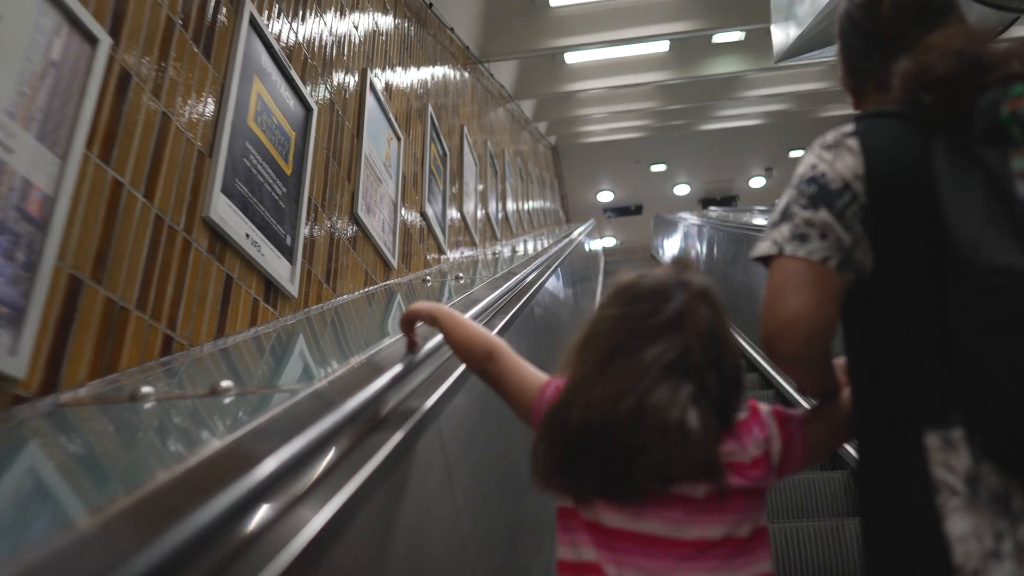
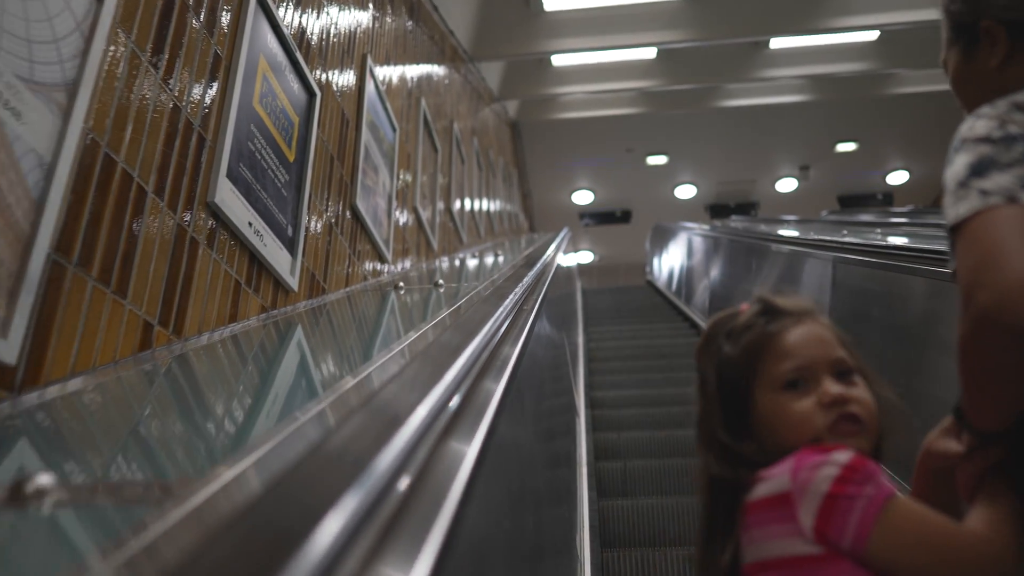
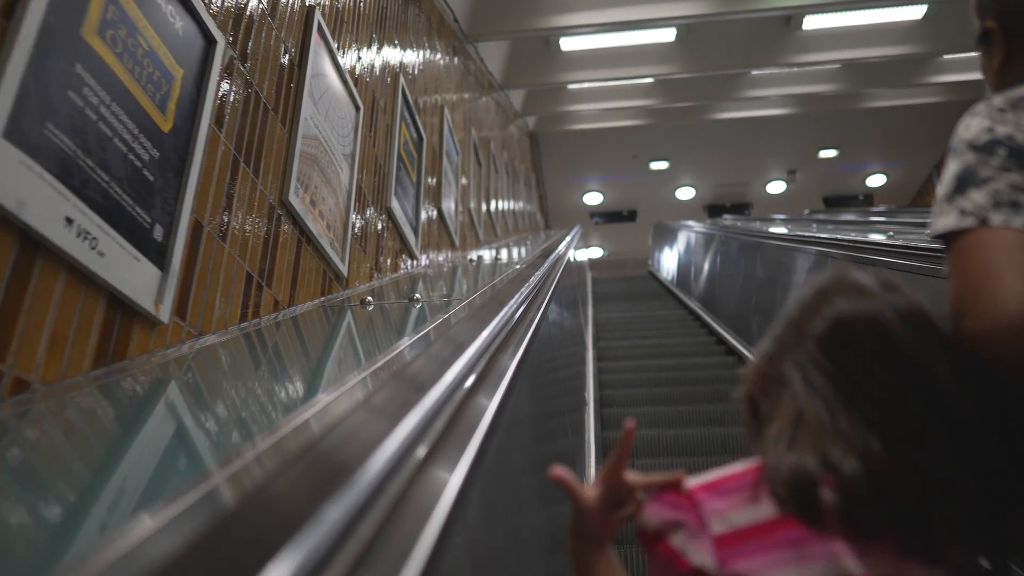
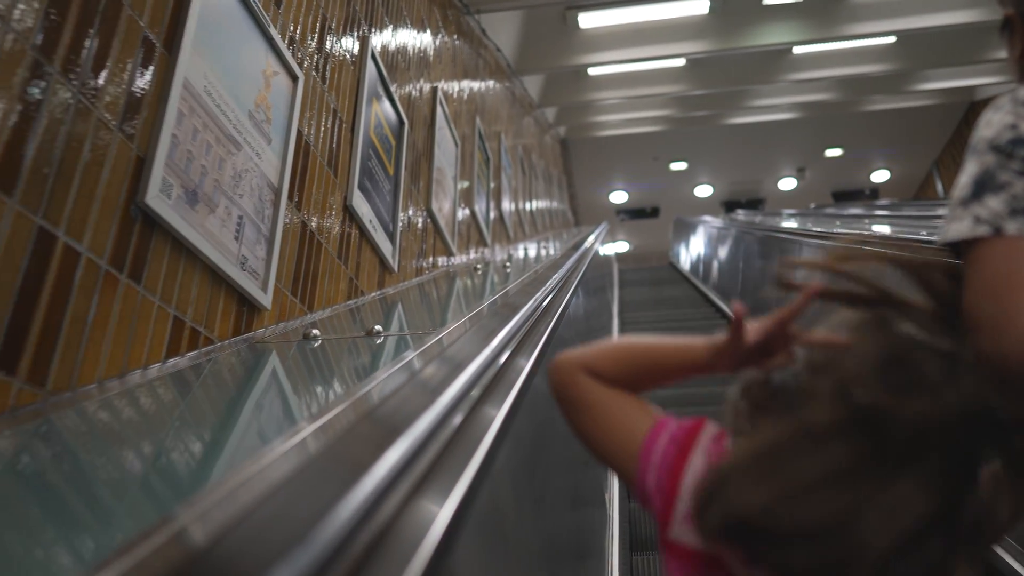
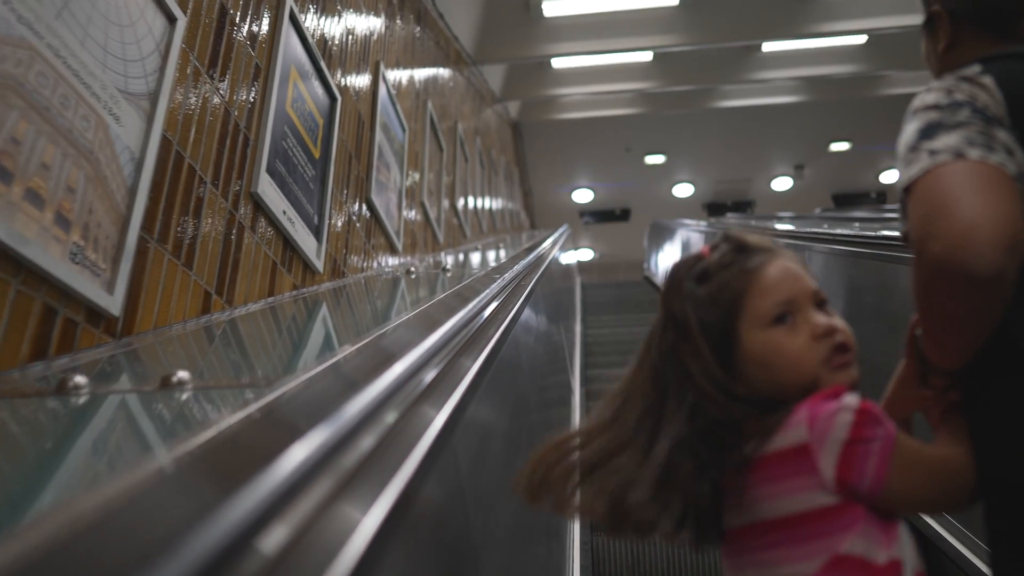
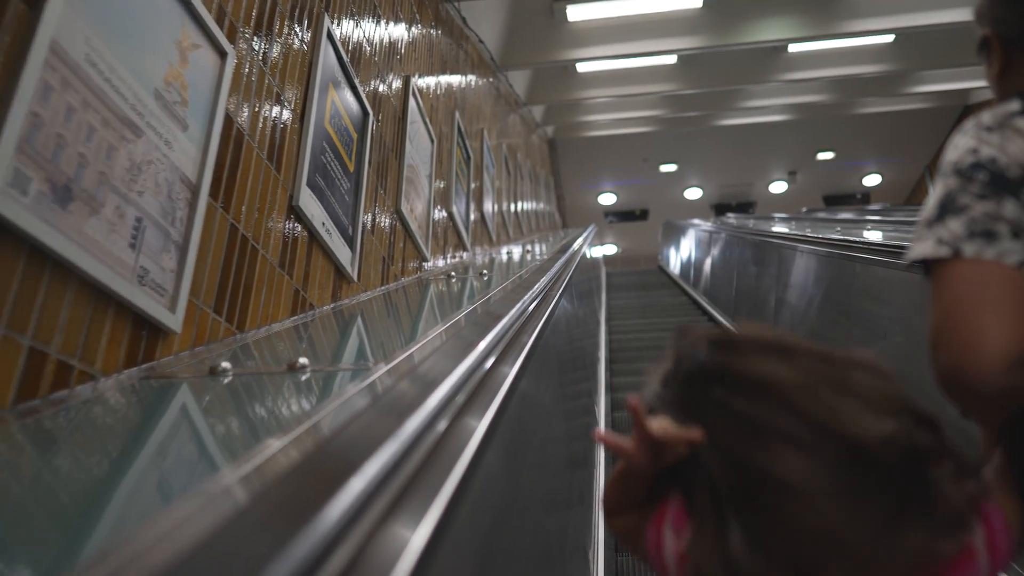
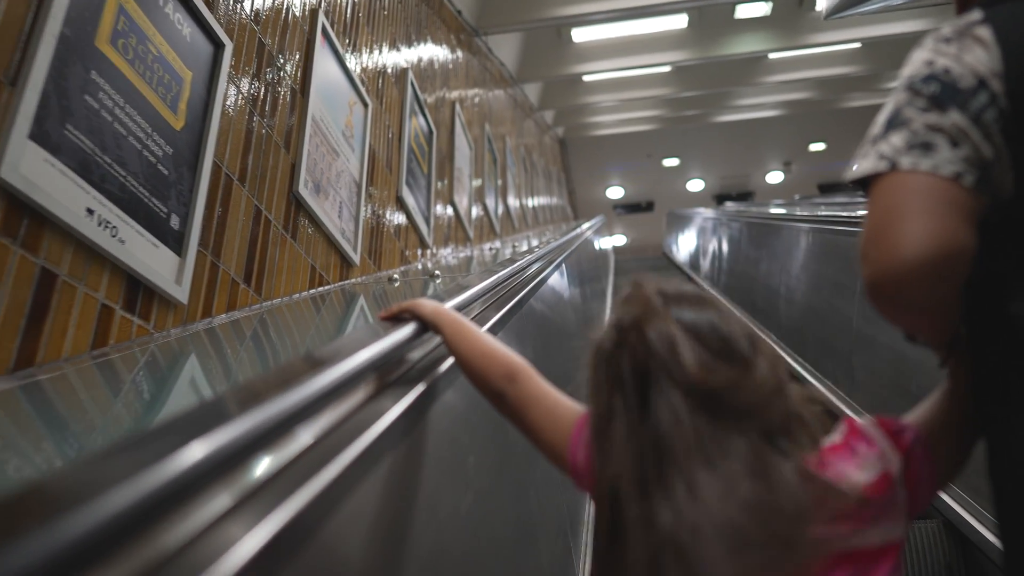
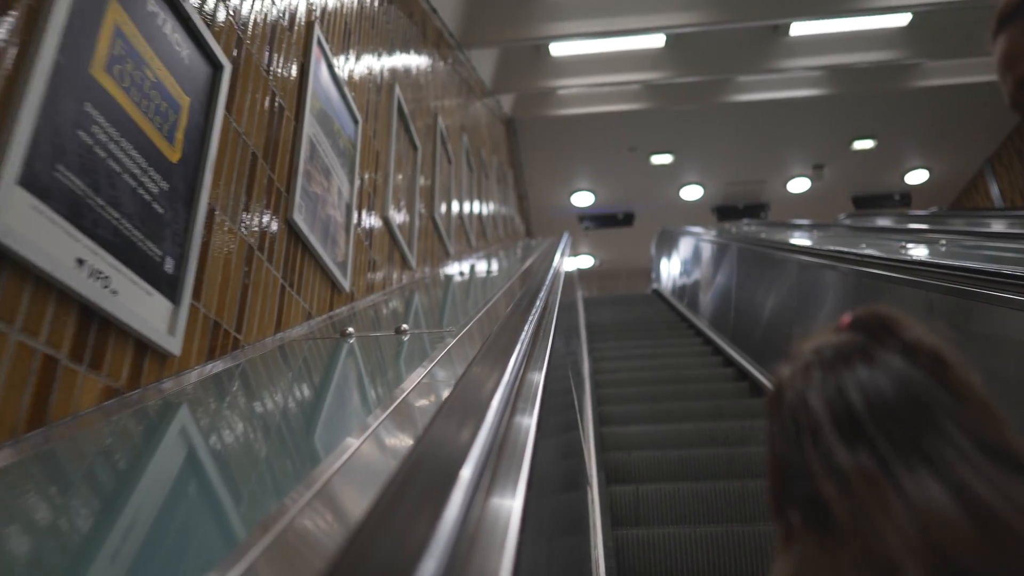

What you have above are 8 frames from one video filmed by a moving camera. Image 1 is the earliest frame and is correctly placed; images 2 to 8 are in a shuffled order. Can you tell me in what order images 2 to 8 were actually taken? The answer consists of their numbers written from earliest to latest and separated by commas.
7, 4, 6, 3, 5, 2, 8
